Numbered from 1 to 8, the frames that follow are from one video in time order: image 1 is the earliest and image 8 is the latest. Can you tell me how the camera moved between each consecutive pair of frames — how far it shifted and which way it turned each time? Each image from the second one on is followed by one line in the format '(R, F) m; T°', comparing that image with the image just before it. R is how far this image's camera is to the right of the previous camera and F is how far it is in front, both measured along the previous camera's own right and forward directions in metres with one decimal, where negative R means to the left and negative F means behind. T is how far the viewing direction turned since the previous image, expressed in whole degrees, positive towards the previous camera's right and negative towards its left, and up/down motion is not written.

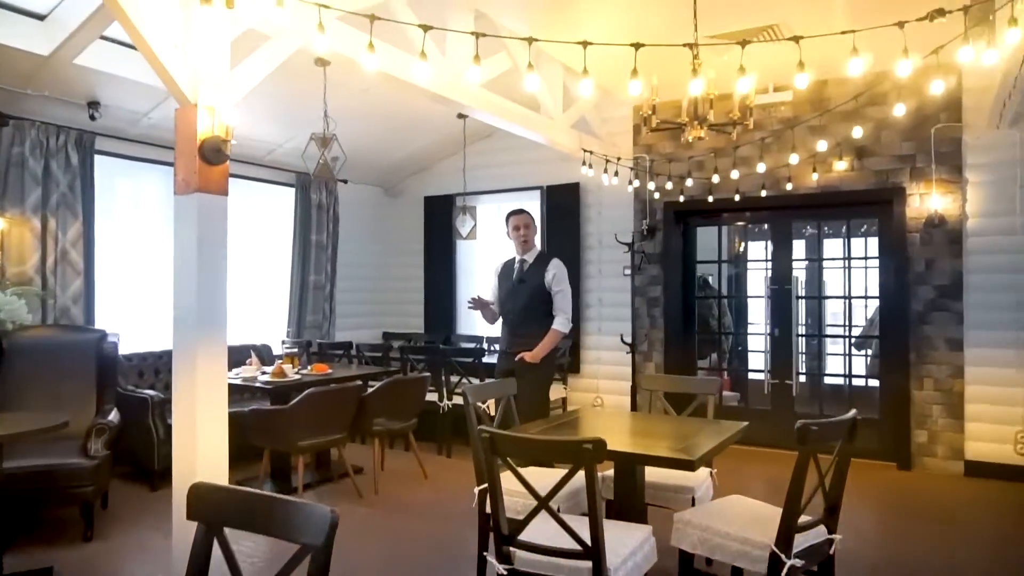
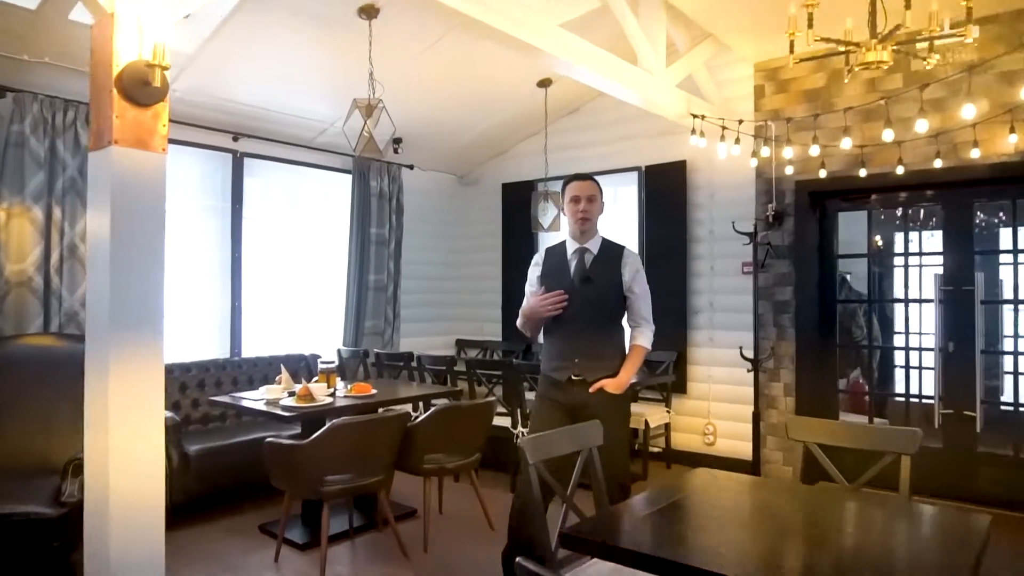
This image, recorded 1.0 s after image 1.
(0.0, +1.0) m; -8°
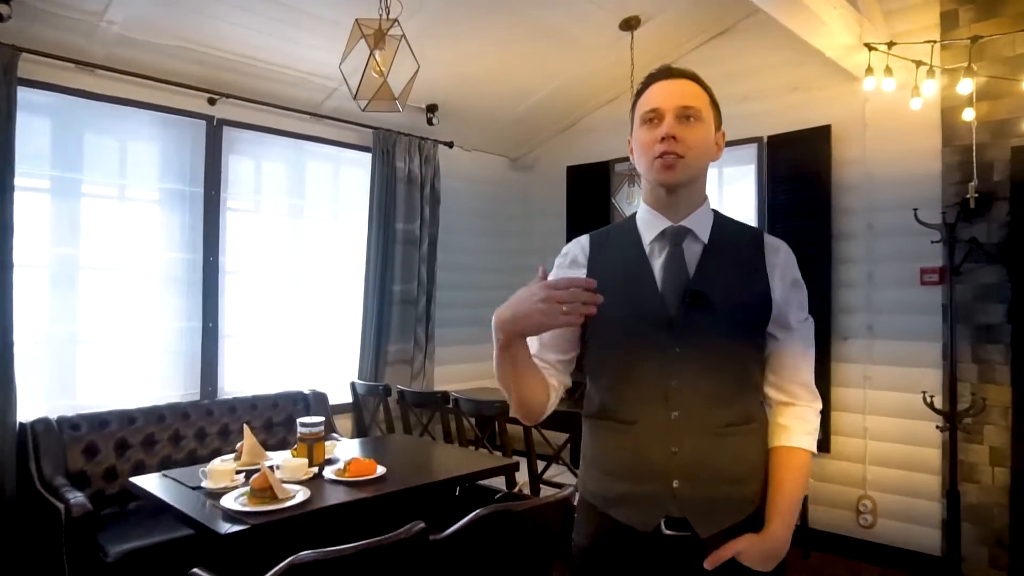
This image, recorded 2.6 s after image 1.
(-0.1, +1.3) m; -4°
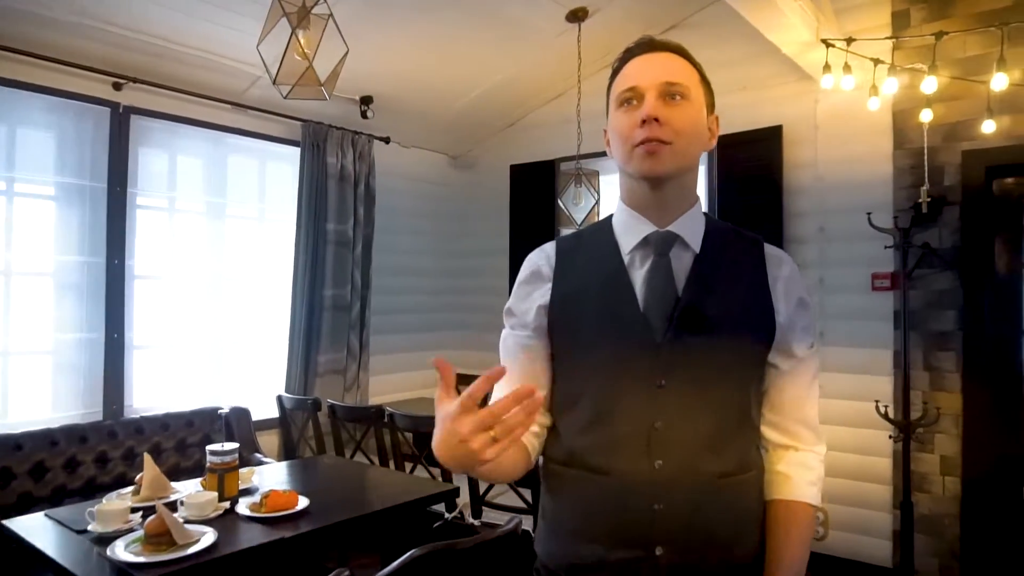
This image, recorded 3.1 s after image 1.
(0.0, +0.2) m; +5°
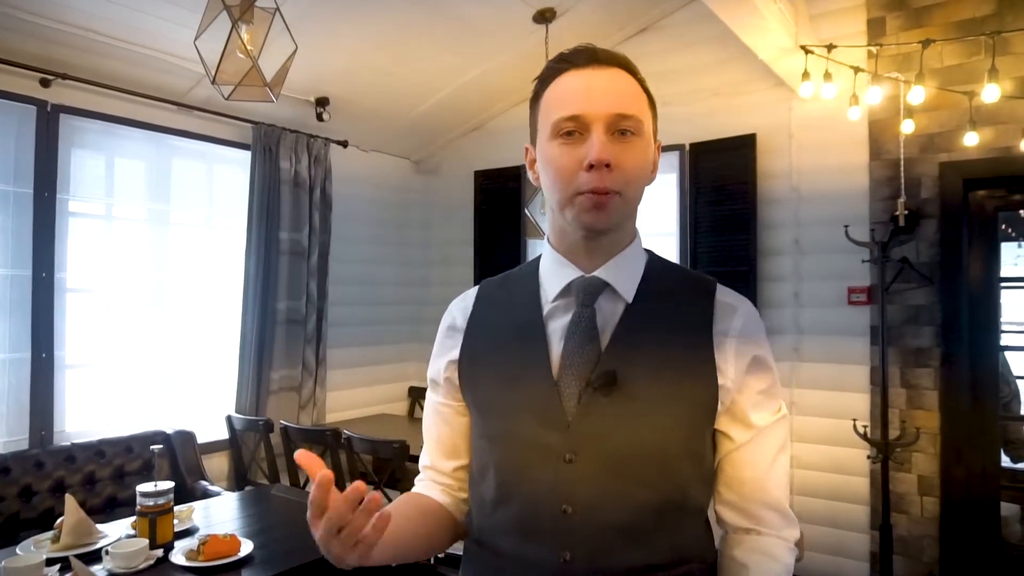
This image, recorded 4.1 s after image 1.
(0.0, +0.2) m; +3°
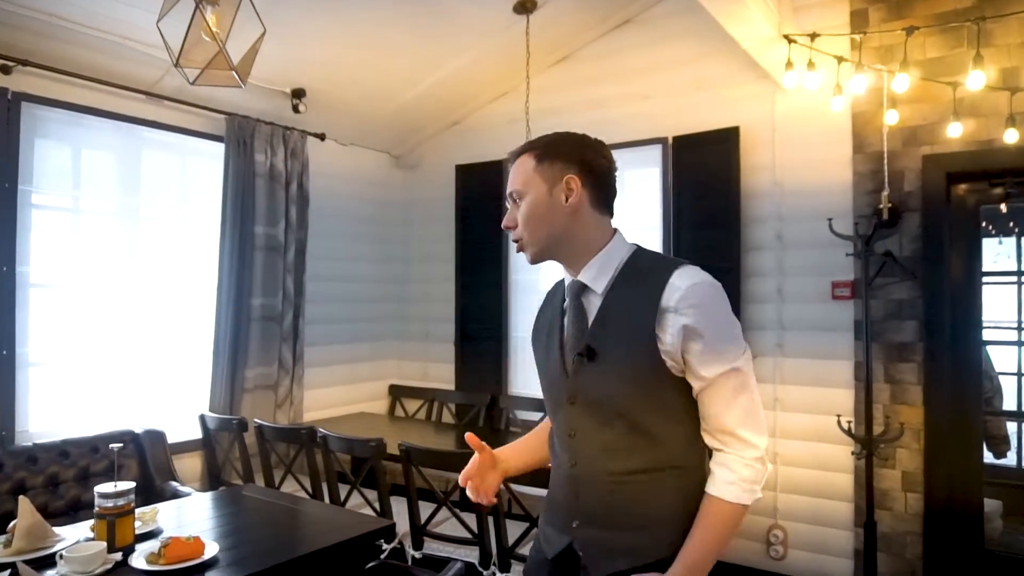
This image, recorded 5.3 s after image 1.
(0.0, +0.1) m; +1°
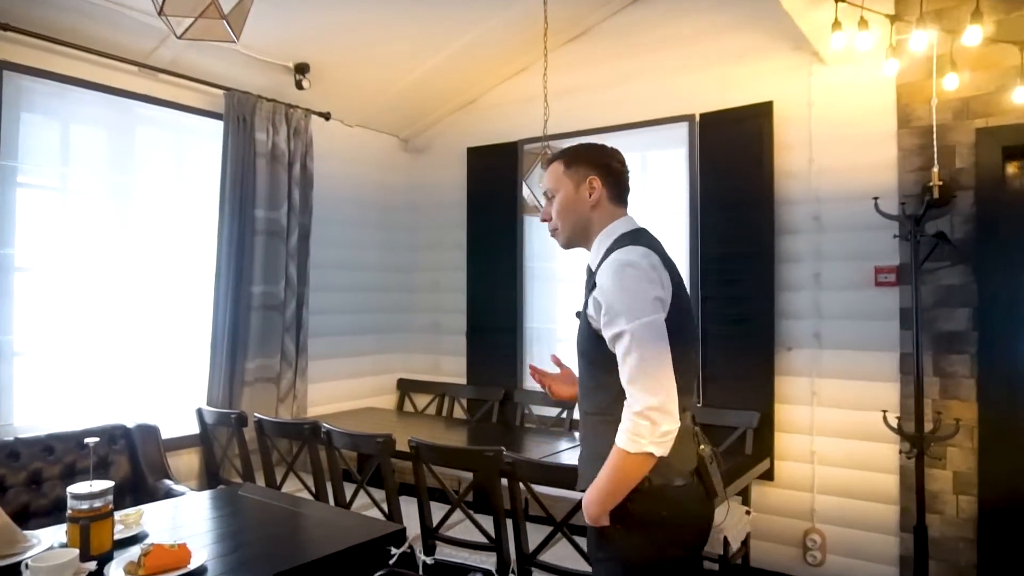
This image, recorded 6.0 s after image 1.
(0.0, +0.2) m; -1°
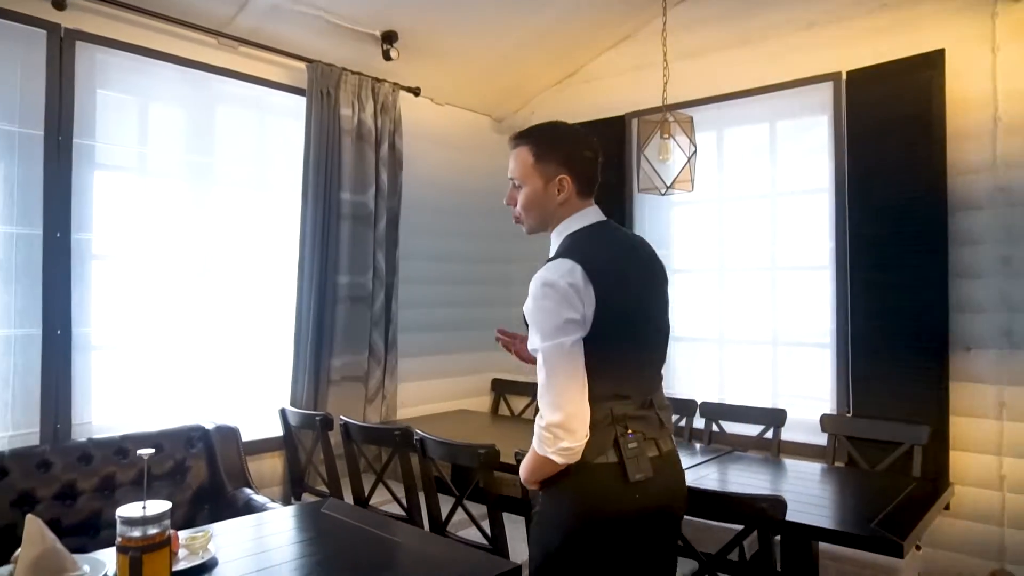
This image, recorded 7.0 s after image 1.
(-0.1, +0.4) m; -7°
